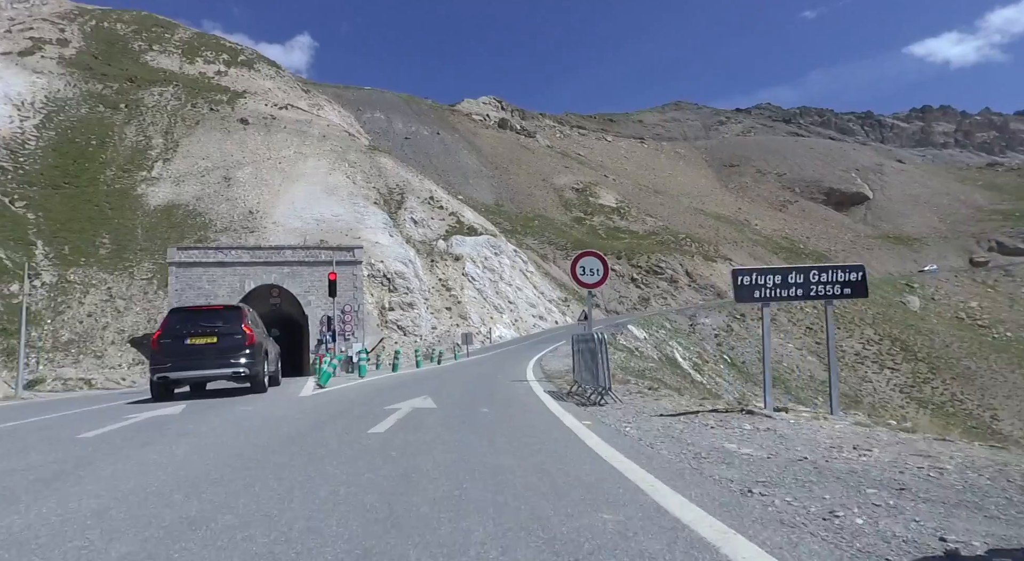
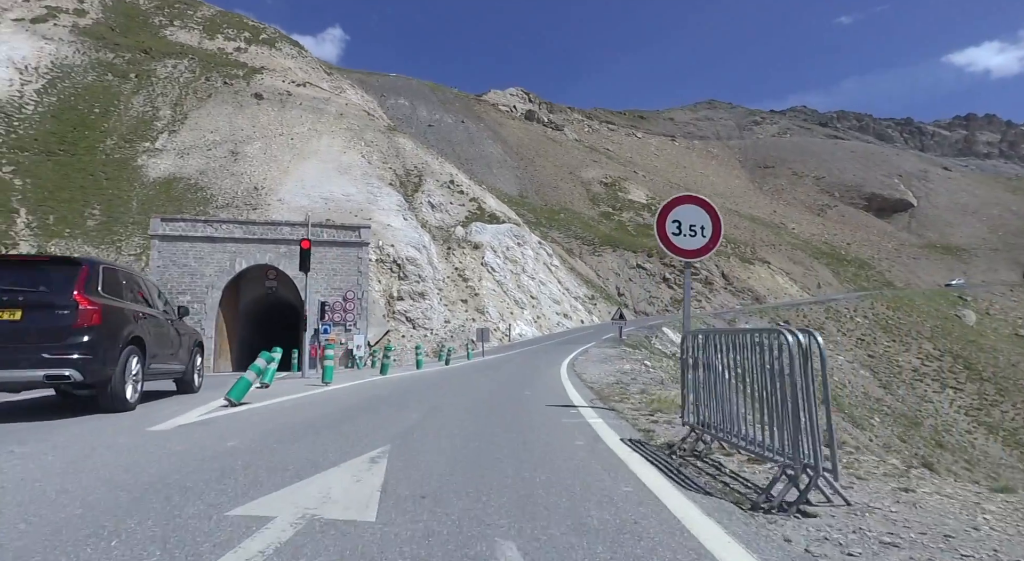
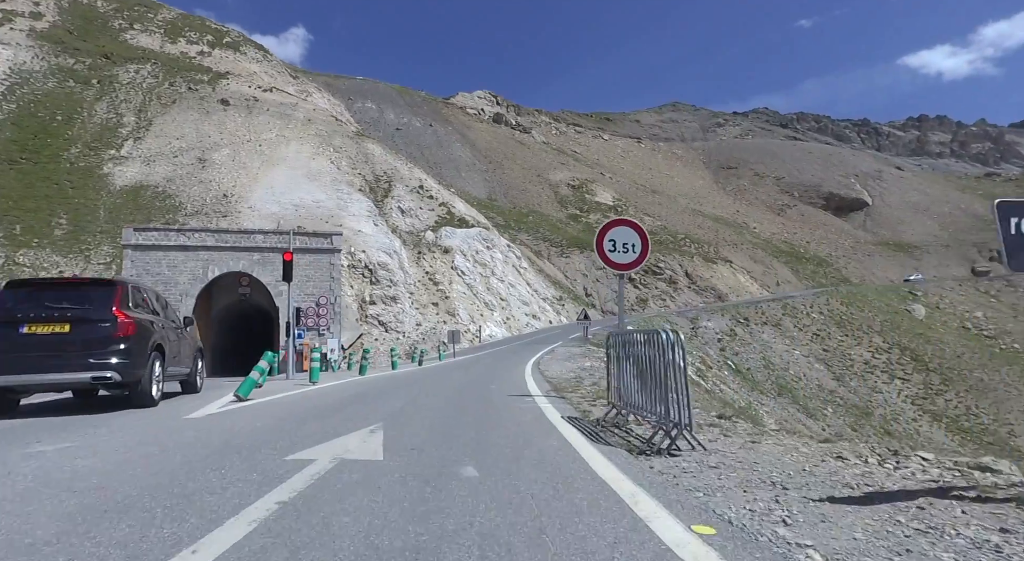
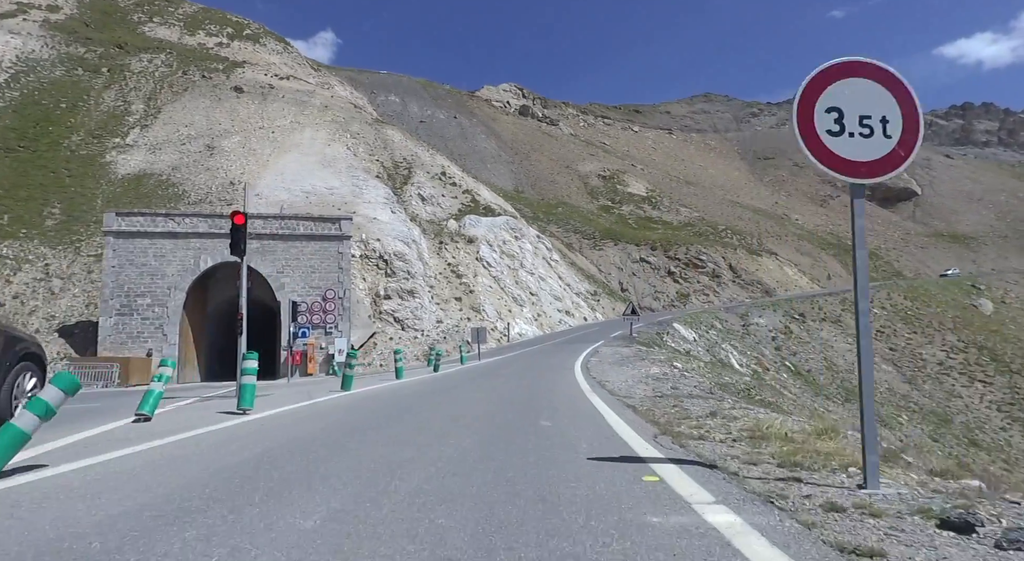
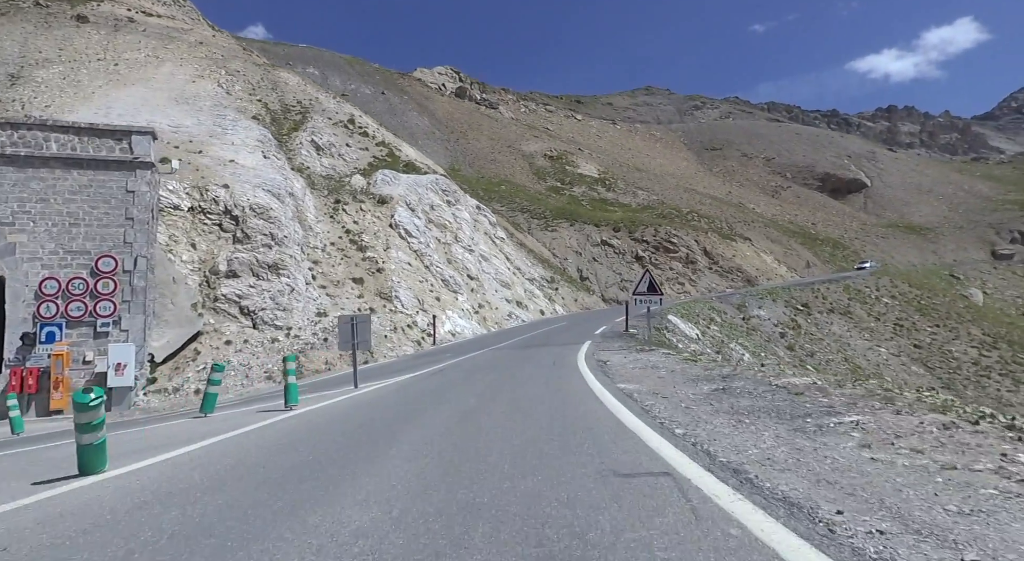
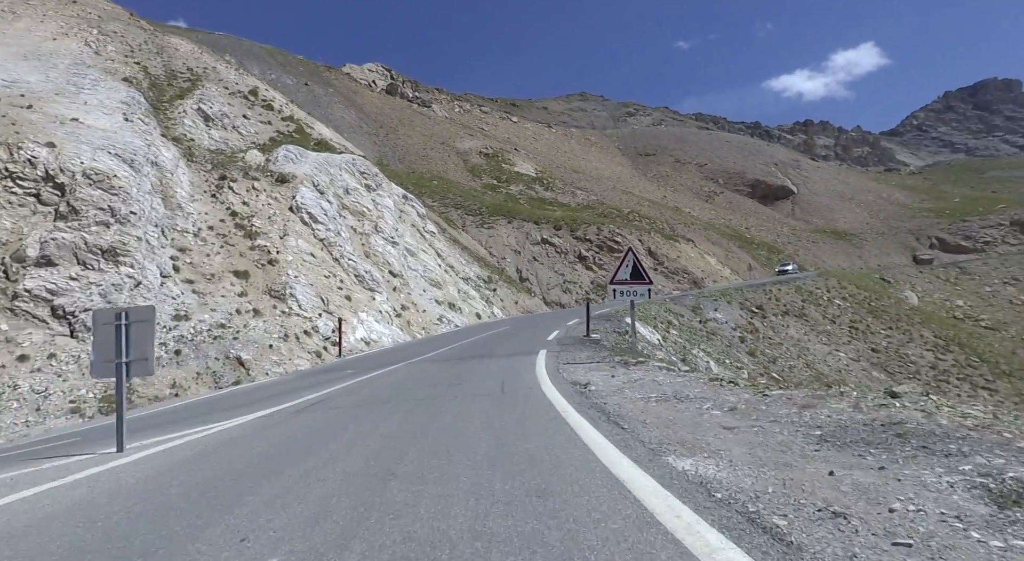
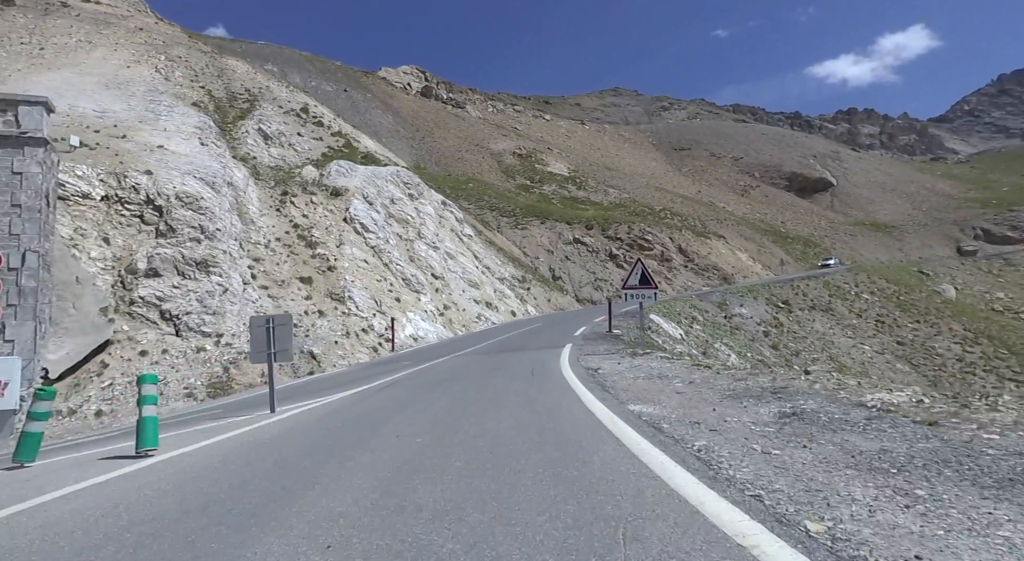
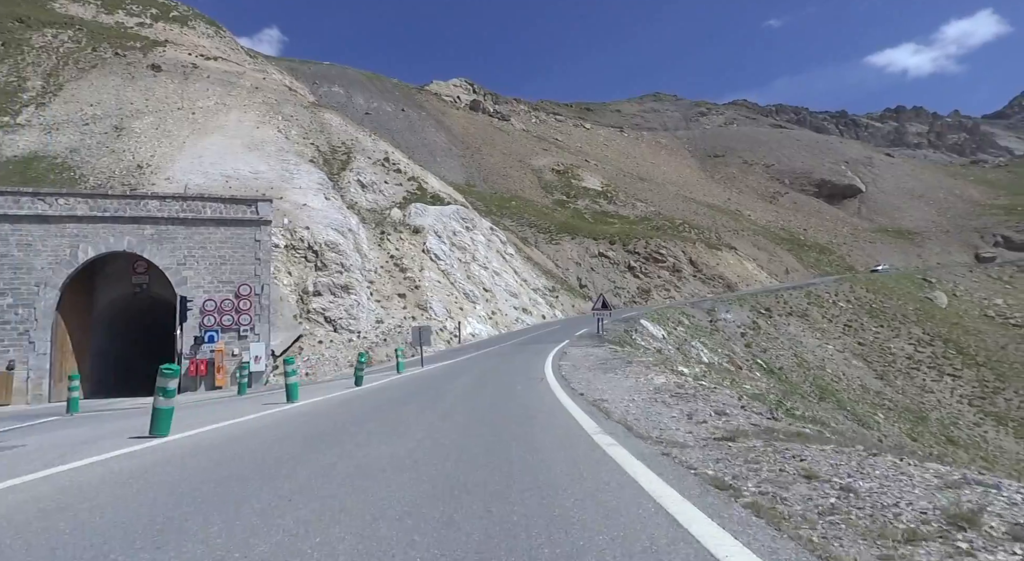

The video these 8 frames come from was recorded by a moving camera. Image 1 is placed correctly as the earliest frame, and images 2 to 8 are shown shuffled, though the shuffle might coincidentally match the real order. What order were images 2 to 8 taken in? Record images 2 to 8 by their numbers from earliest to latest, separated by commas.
3, 2, 4, 8, 5, 7, 6
